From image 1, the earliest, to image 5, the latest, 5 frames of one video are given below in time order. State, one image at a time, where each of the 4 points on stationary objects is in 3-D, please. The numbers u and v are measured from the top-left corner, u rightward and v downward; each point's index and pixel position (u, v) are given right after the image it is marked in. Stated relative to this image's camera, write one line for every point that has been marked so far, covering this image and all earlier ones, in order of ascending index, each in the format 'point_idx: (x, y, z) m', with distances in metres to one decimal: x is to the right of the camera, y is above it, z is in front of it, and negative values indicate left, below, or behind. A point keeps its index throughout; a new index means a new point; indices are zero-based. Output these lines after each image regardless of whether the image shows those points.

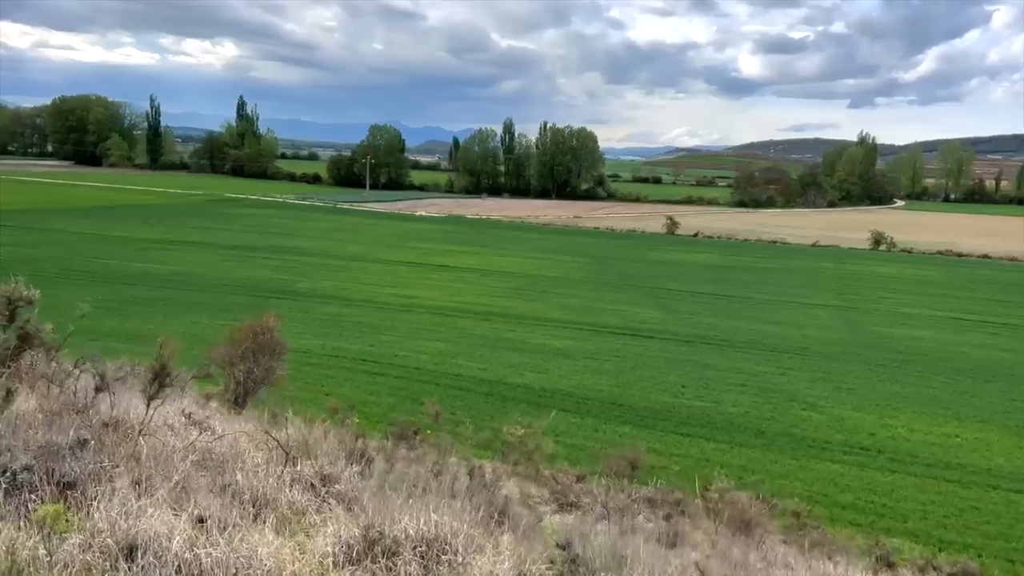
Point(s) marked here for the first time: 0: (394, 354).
0: (-2.7, -1.5, +18.6) m
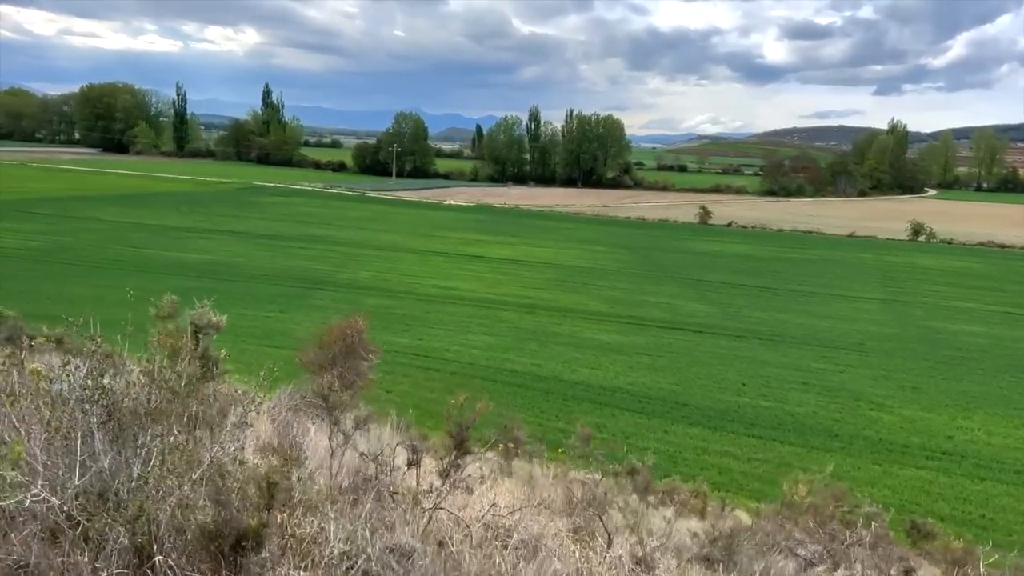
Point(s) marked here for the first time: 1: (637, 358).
0: (-1.5, -1.4, +18.3) m
1: (+2.9, -1.6, +18.6) m
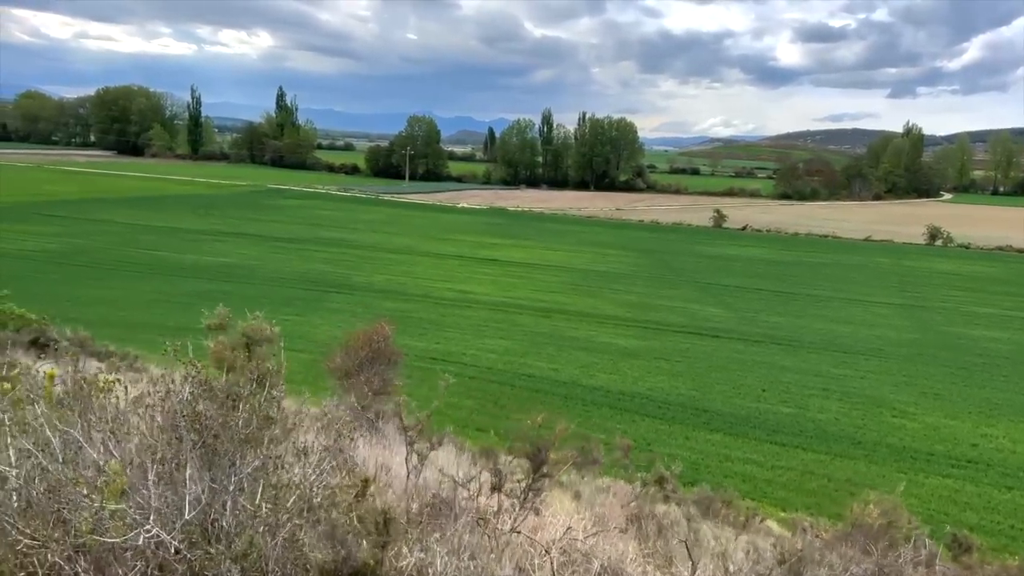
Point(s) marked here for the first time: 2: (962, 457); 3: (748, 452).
0: (-1.1, -1.5, +18.3) m
1: (+3.3, -1.7, +18.5) m
2: (+7.0, -2.6, +12.7) m
3: (+3.4, -2.4, +11.8) m
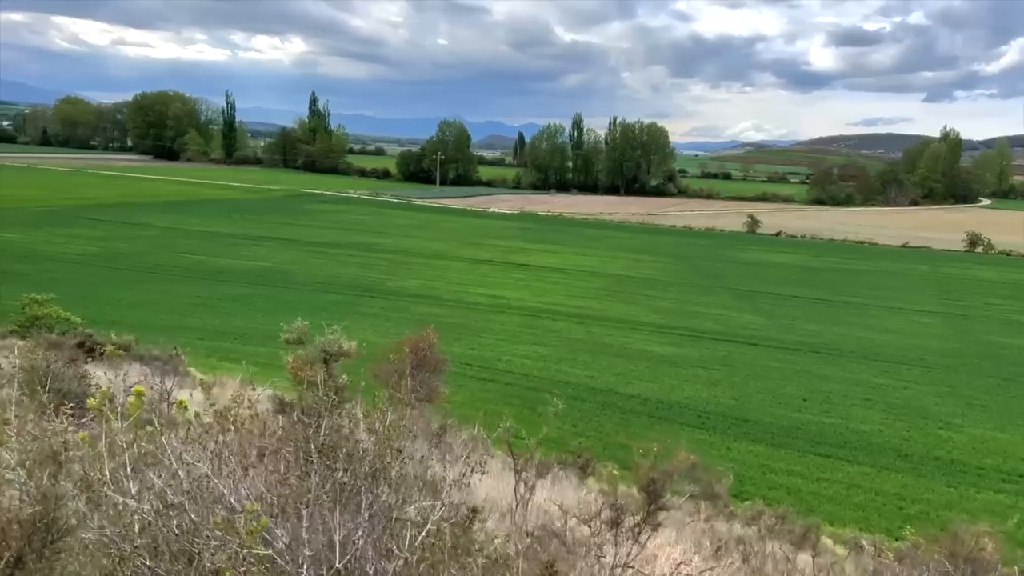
0: (-0.3, -1.6, +18.2) m
1: (+4.1, -1.9, +18.3) m
2: (+7.6, -2.8, +12.3) m
3: (+4.0, -2.5, +11.6) m
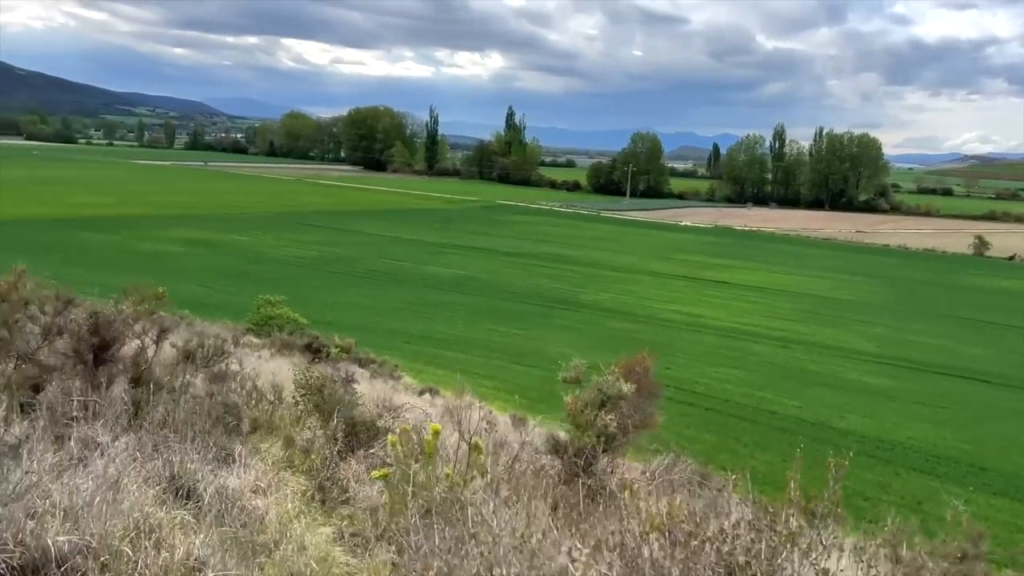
0: (+4.0, -2.0, +17.6) m
1: (+8.2, -2.5, +16.6) m
2: (+10.3, -3.4, +10.1) m
3: (+6.7, -3.0, +10.2) m
